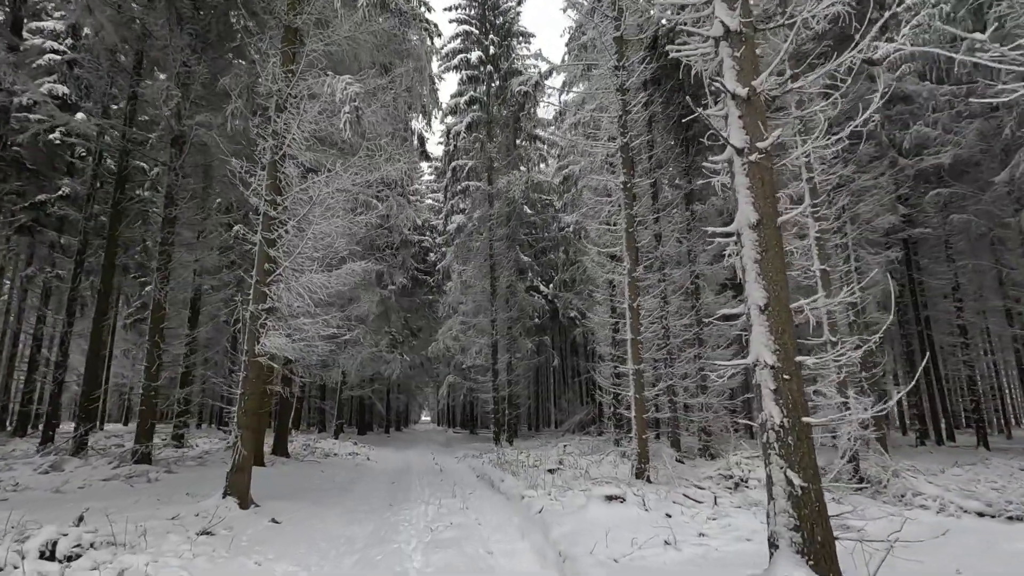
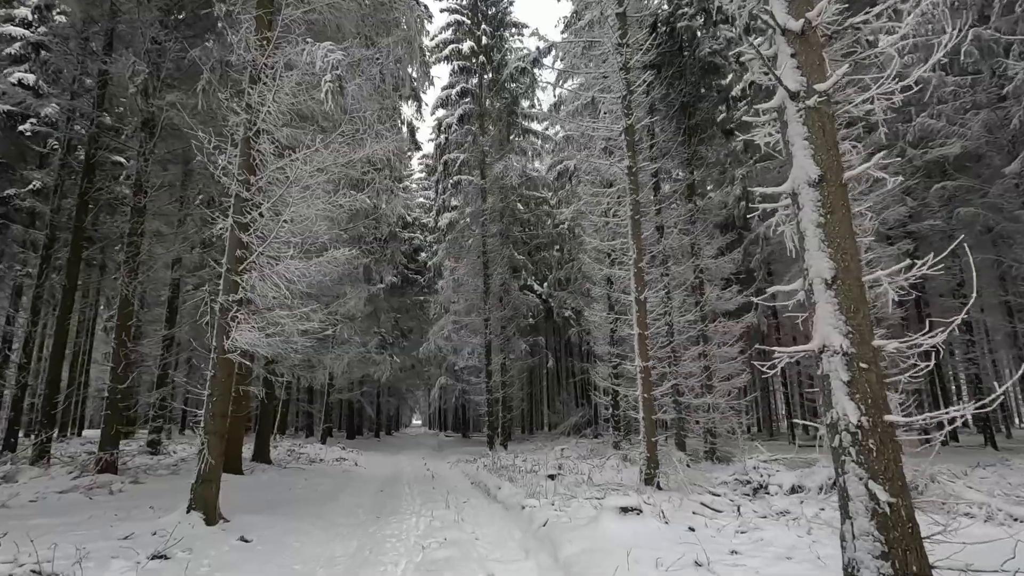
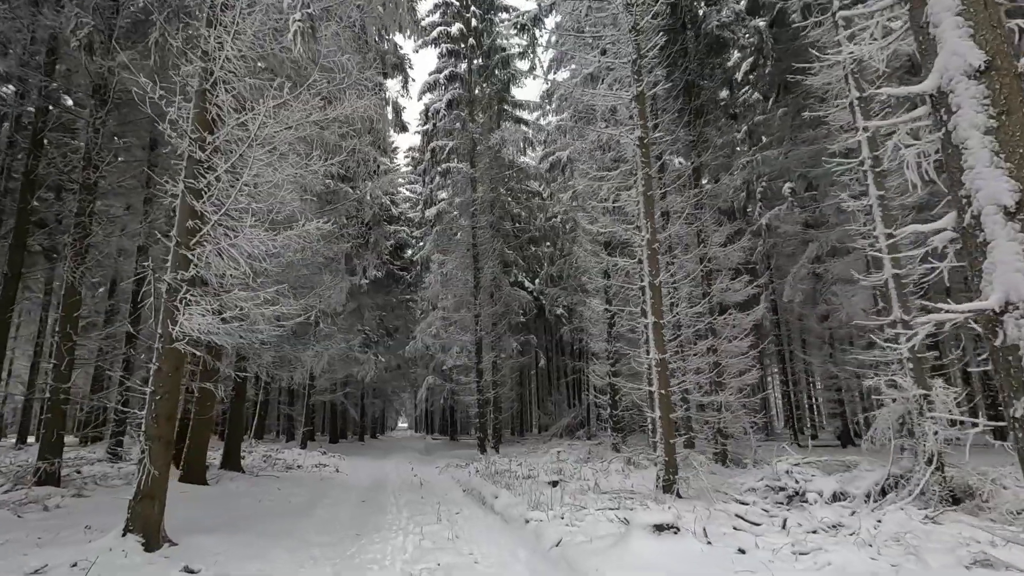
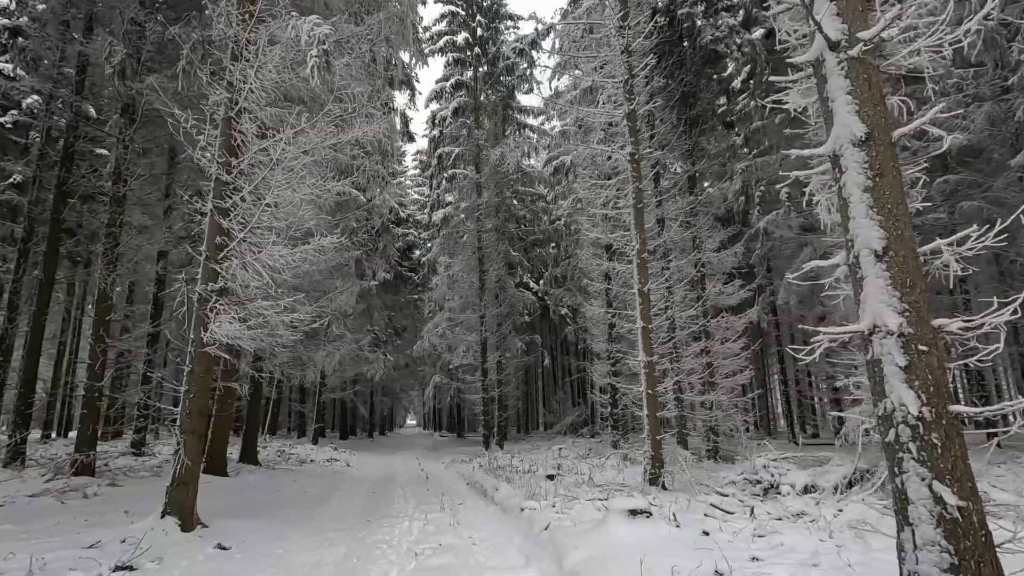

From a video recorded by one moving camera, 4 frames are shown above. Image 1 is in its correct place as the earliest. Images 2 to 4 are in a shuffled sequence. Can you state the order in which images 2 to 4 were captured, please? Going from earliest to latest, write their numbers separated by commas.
2, 4, 3
